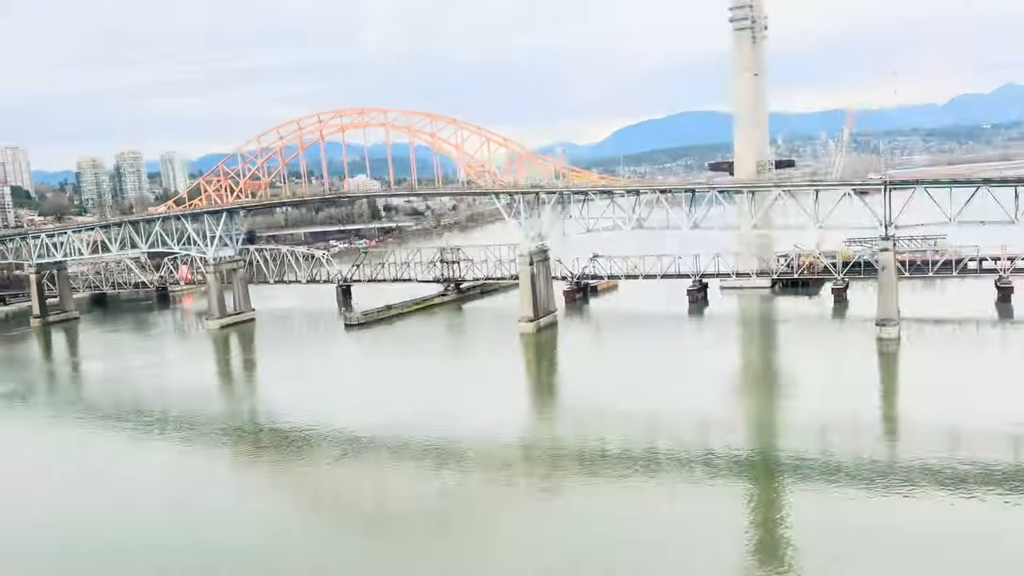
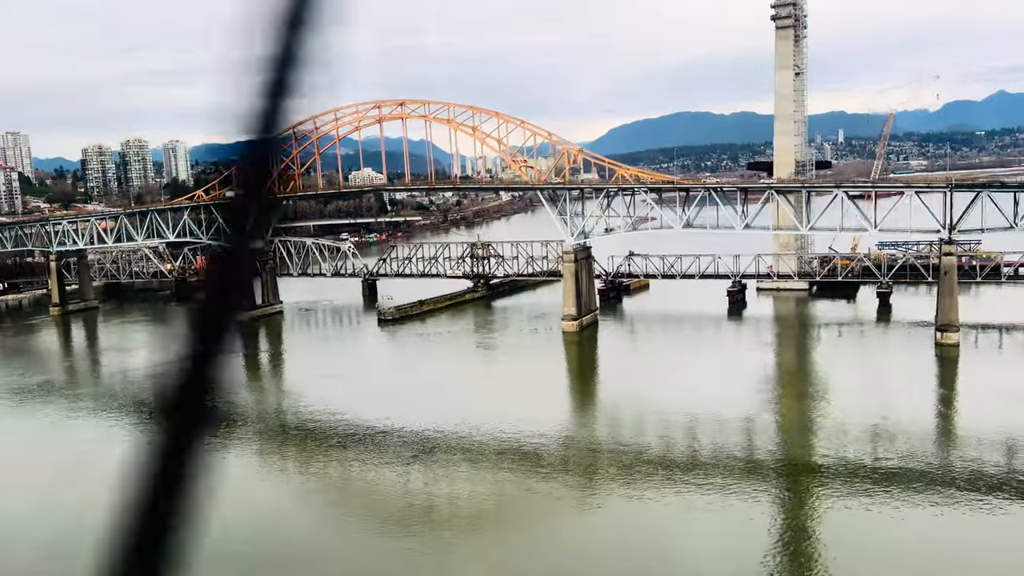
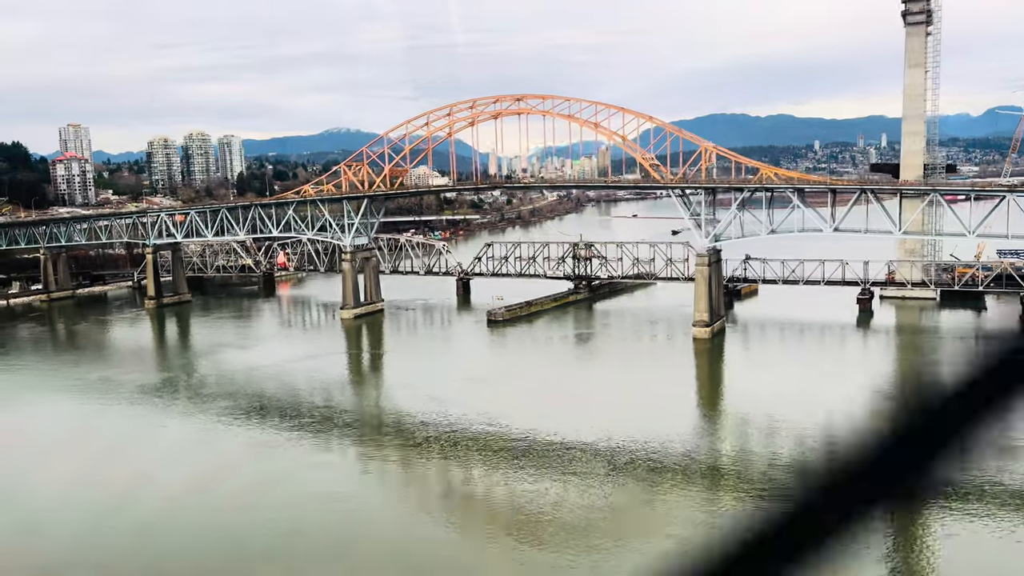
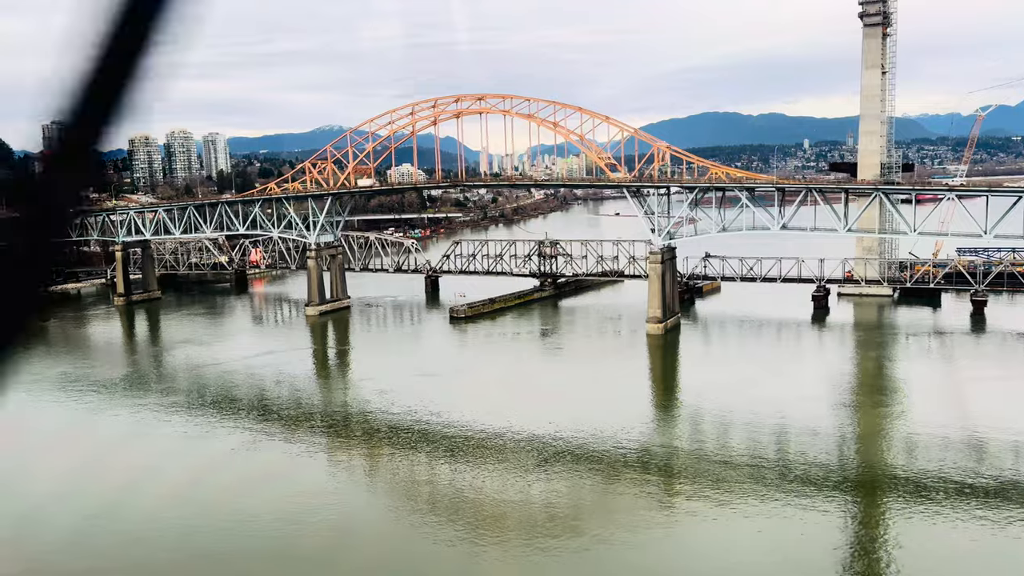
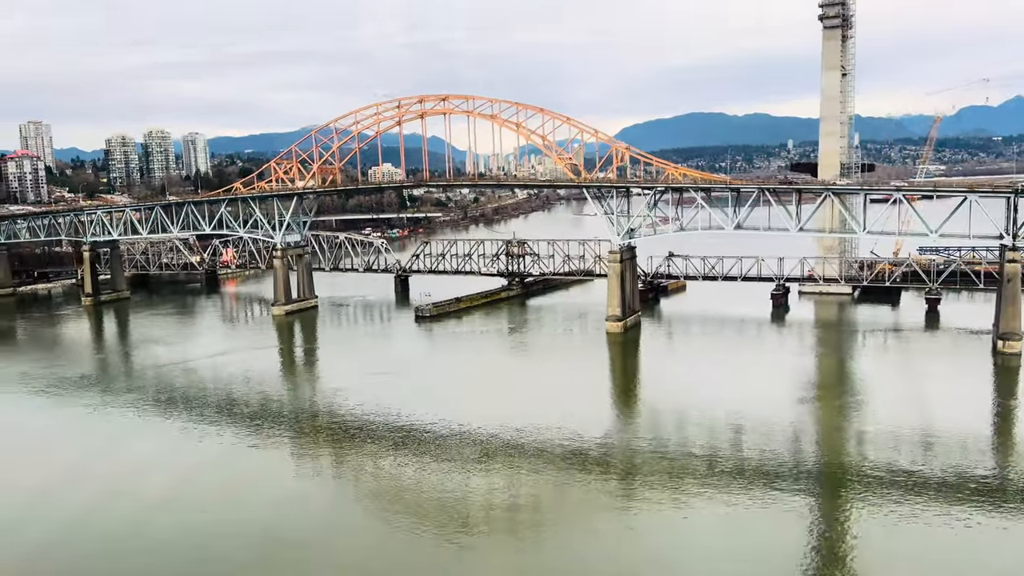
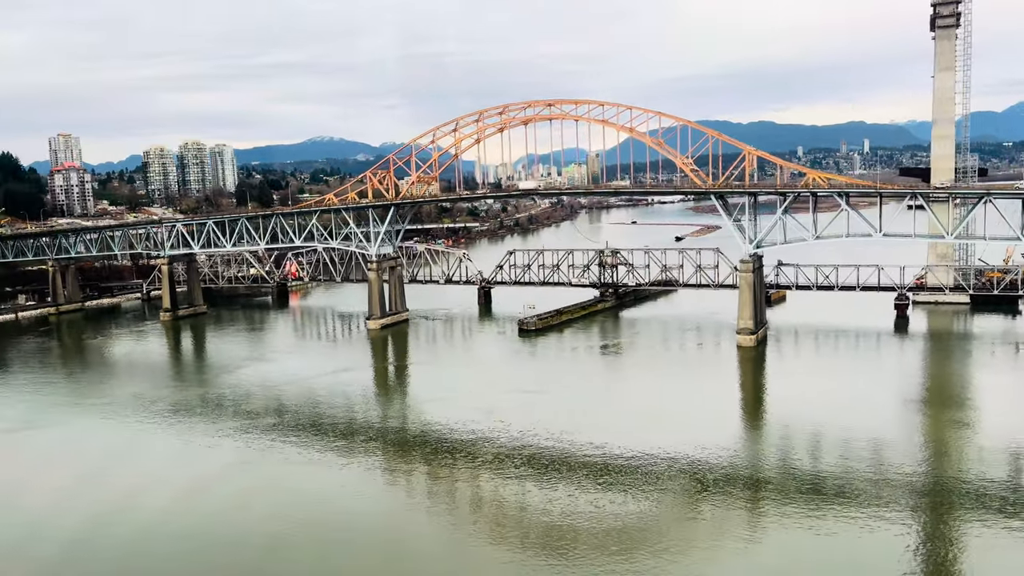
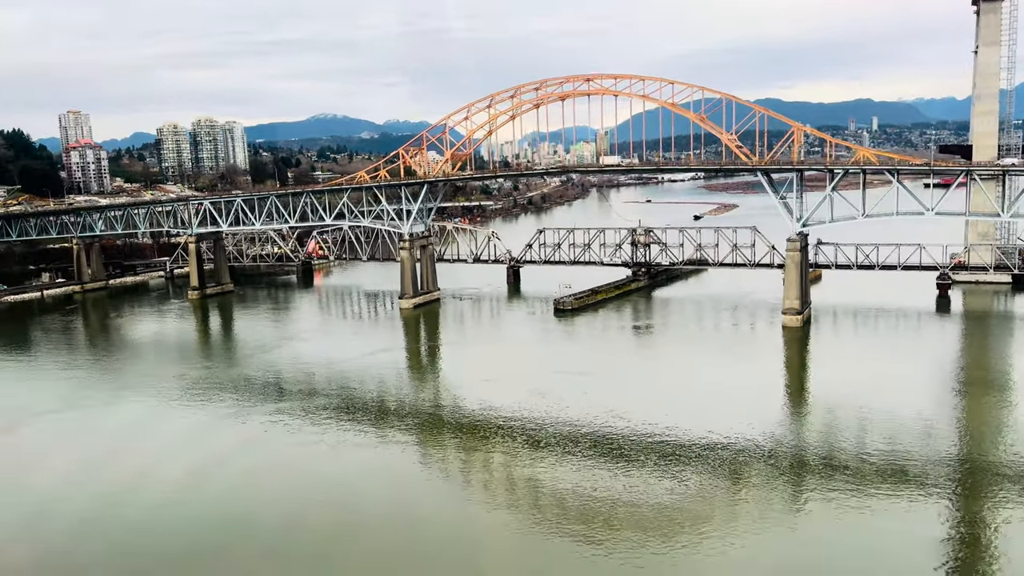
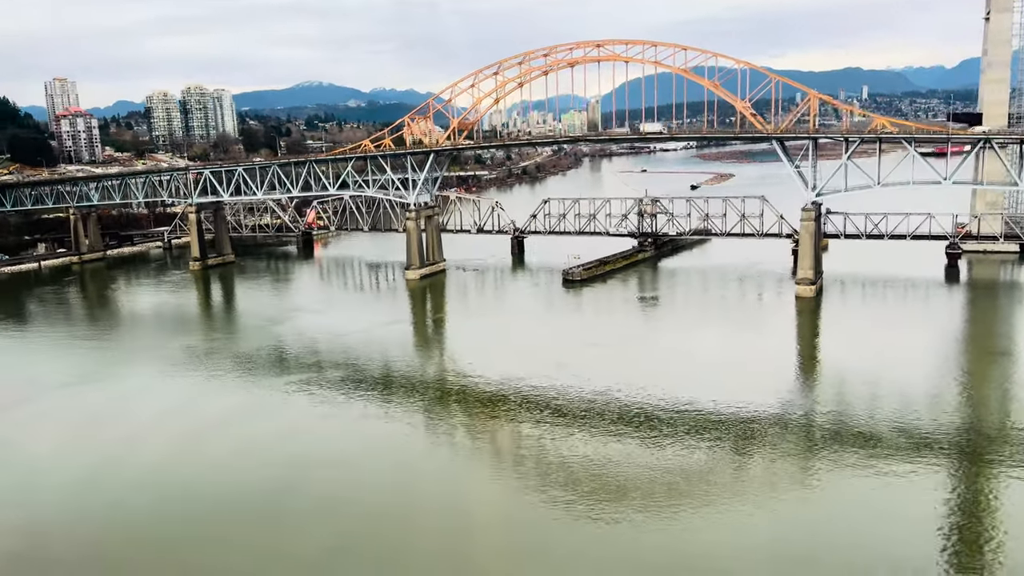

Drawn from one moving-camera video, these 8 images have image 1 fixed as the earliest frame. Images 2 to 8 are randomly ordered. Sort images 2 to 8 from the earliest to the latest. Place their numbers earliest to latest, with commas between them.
2, 5, 4, 3, 6, 7, 8
